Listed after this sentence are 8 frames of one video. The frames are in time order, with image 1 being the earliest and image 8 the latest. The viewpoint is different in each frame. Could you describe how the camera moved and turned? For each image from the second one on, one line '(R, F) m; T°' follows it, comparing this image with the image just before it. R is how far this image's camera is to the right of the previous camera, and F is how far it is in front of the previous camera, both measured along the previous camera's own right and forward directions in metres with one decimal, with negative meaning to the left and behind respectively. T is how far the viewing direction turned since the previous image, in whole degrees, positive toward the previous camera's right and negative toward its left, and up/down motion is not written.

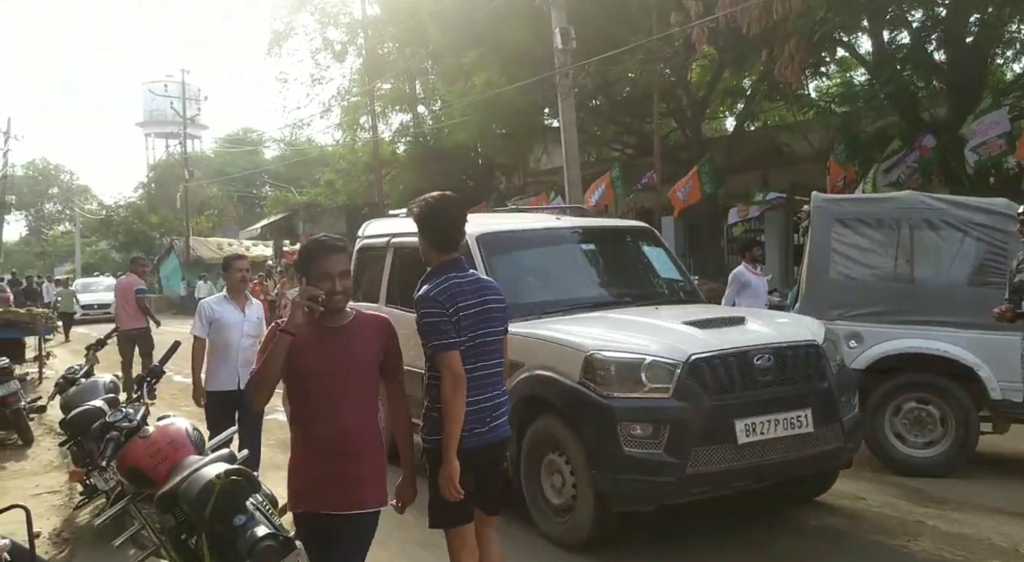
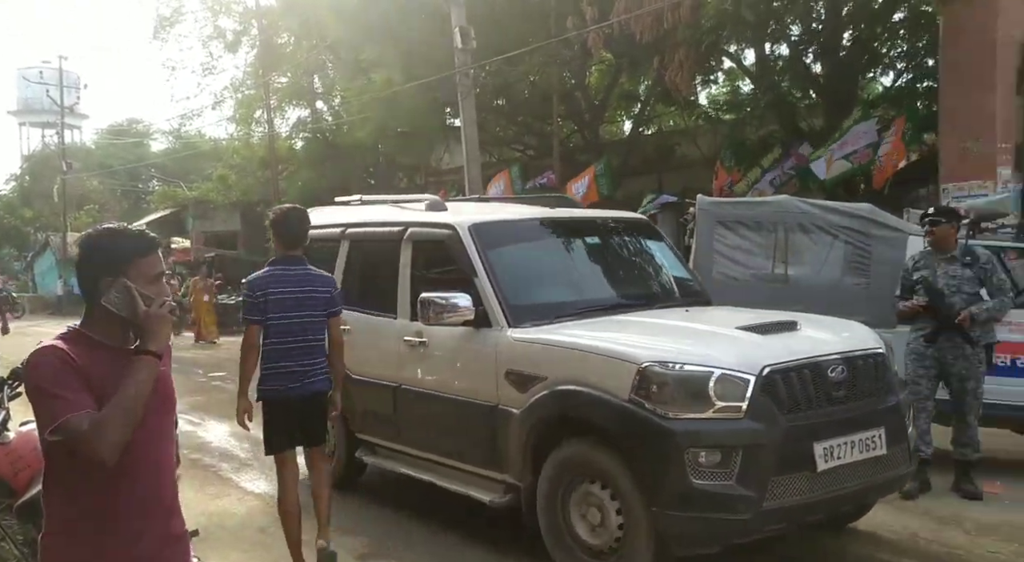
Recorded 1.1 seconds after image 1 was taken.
(-0.5, +0.8) m; +7°
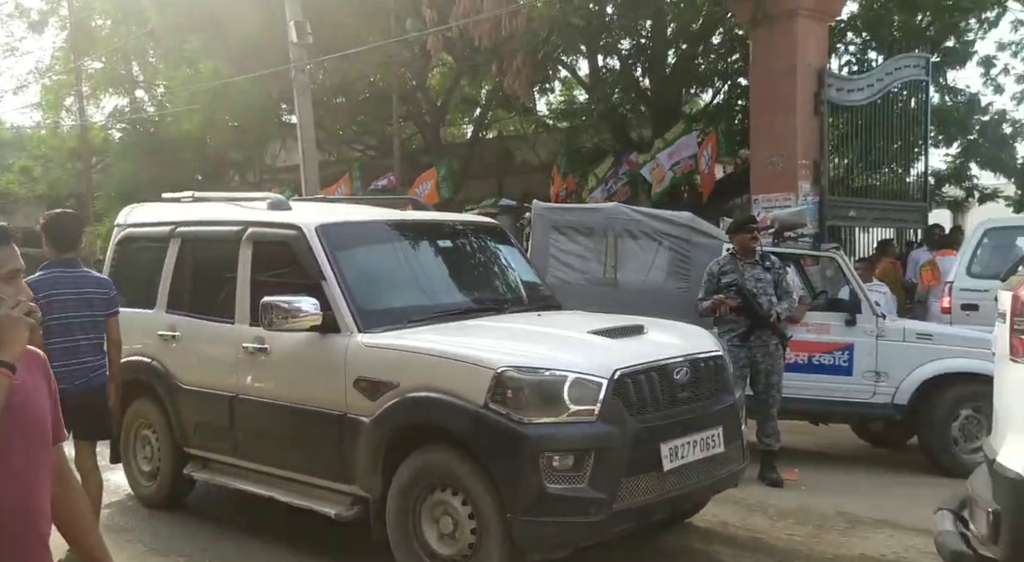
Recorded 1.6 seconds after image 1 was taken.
(-0.1, +0.1) m; +10°
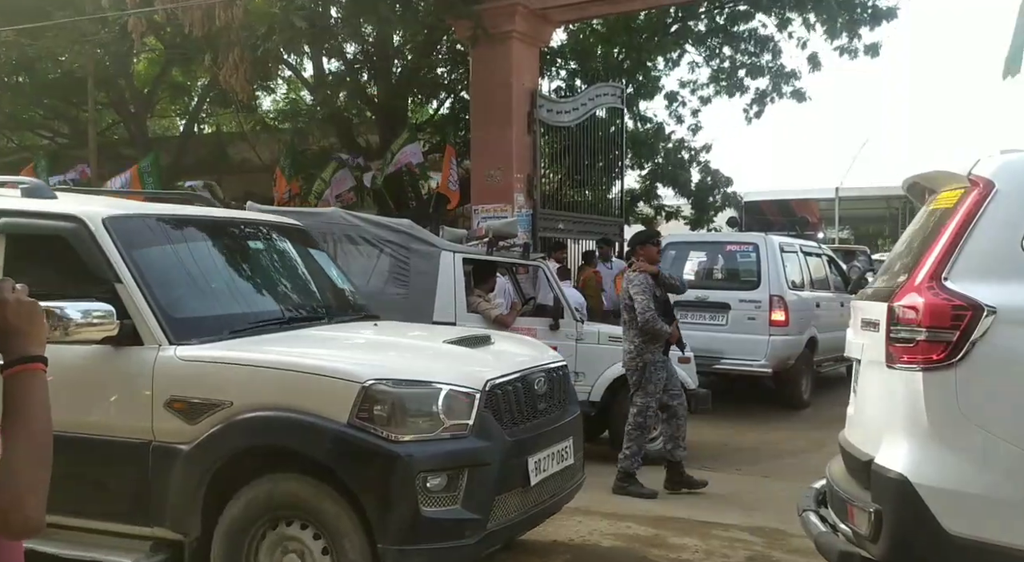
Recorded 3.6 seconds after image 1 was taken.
(-0.5, +0.4) m; +18°
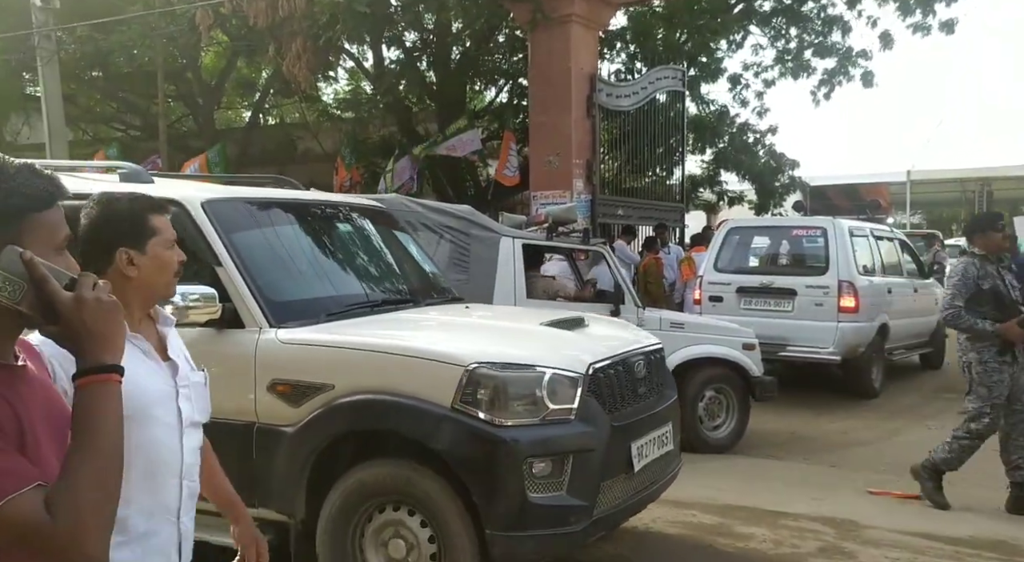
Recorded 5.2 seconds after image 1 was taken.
(-0.2, +0.1) m; -4°
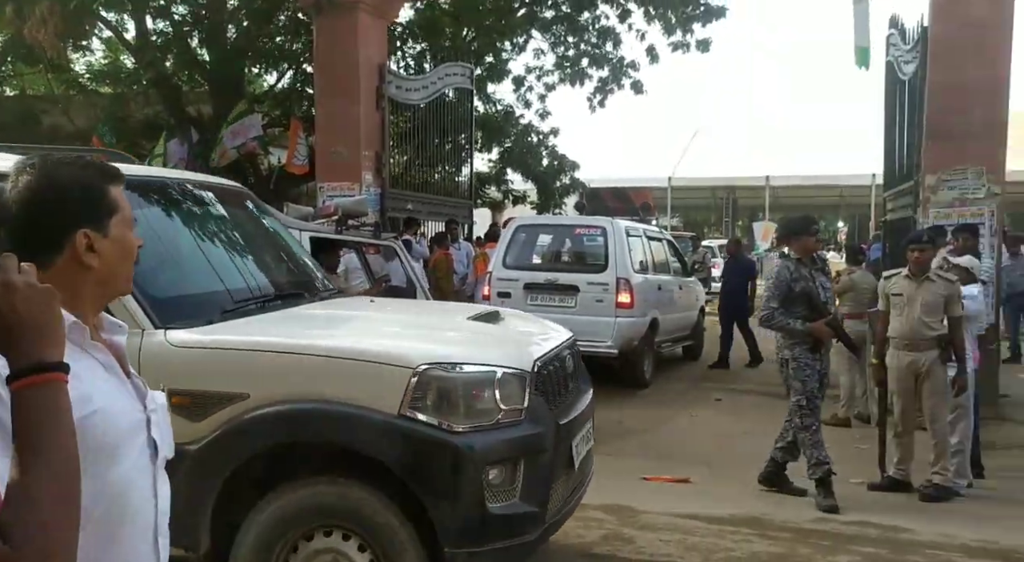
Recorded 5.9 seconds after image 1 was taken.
(-0.5, +0.3) m; +14°
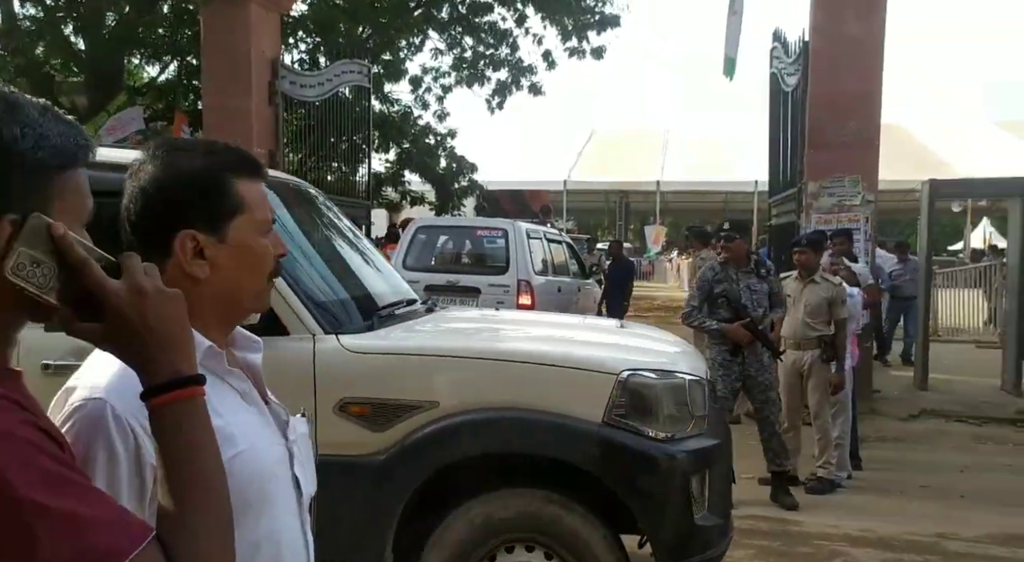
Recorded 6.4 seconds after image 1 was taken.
(-0.7, +0.3) m; +7°
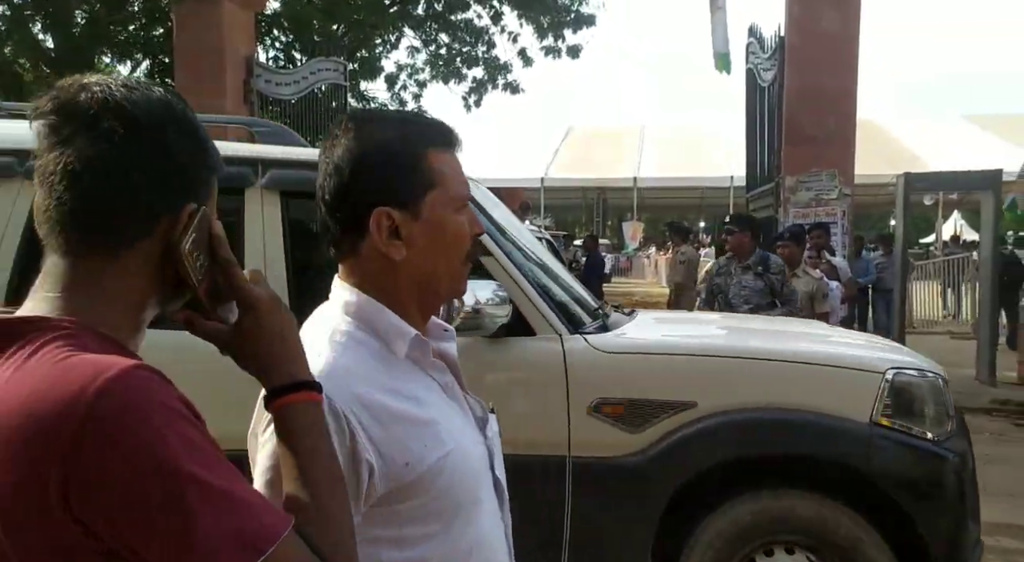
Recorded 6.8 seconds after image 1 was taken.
(-0.1, +0.2) m; +1°
